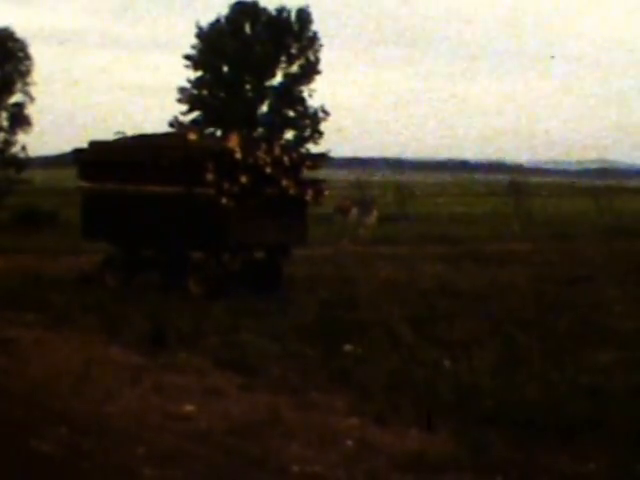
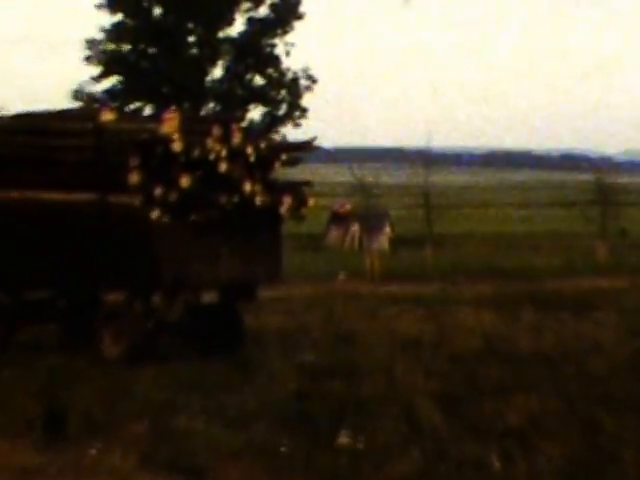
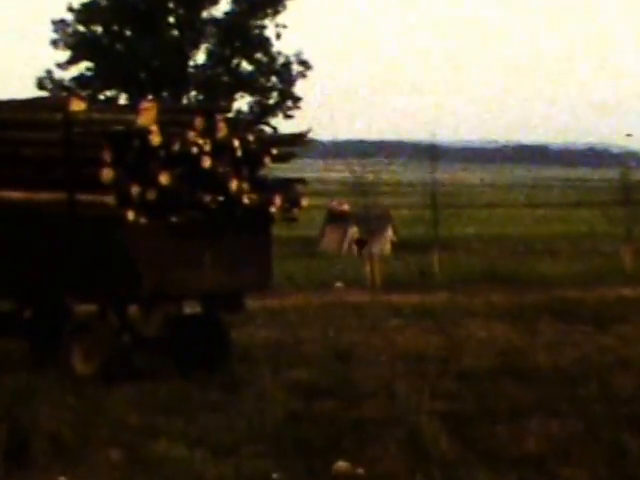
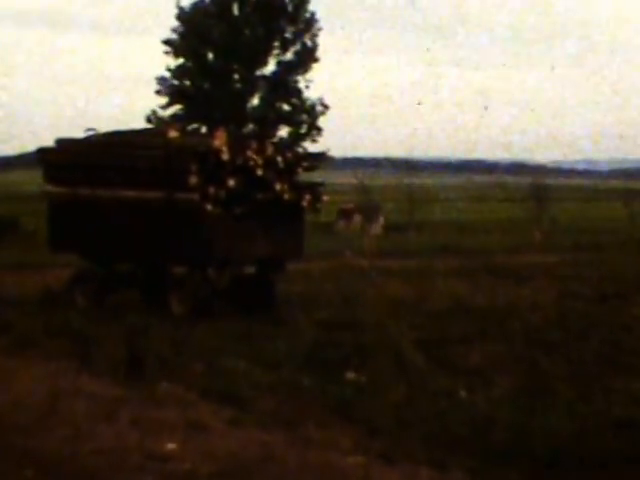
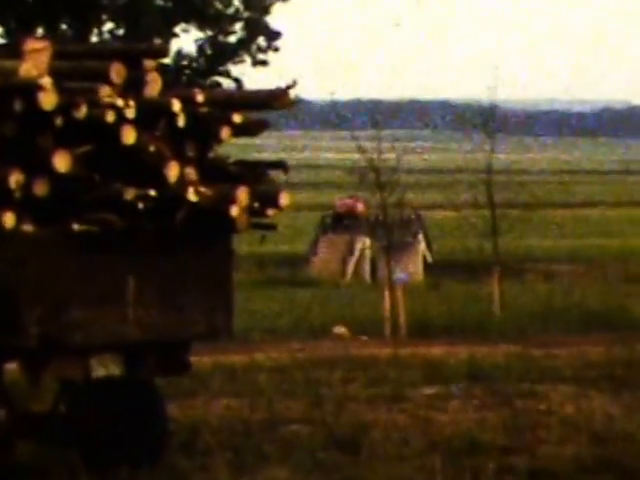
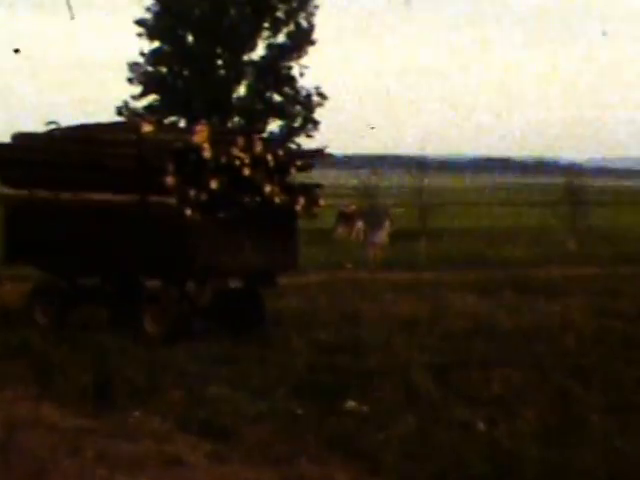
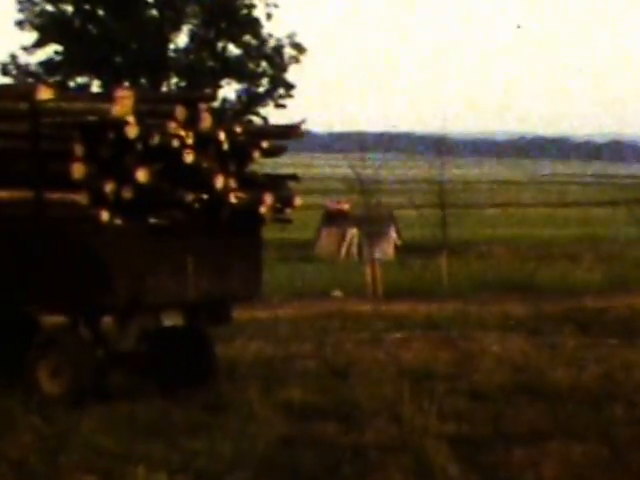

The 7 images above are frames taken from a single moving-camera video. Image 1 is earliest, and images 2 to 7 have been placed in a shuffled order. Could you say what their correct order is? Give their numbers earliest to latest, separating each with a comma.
4, 6, 2, 3, 7, 5
